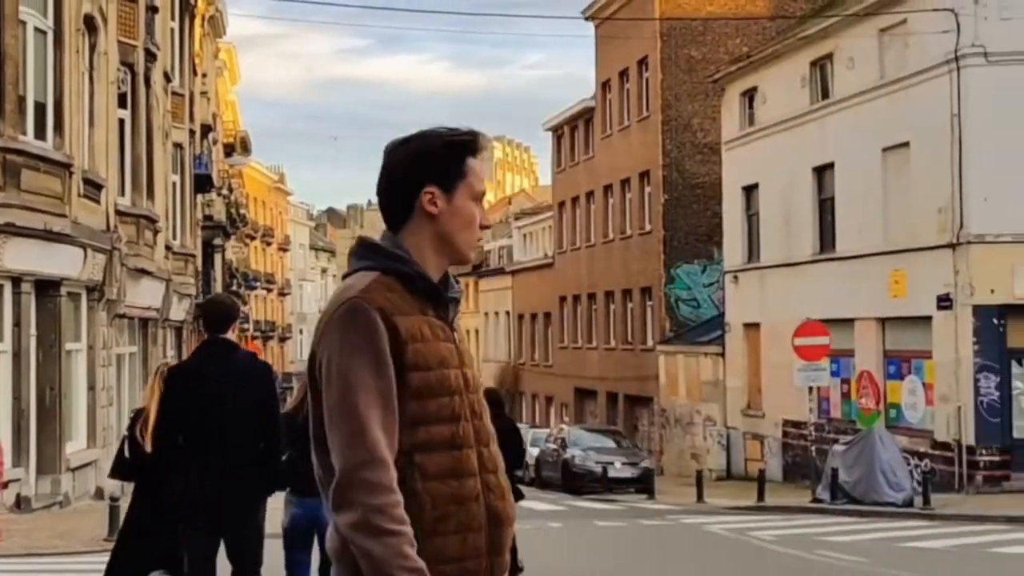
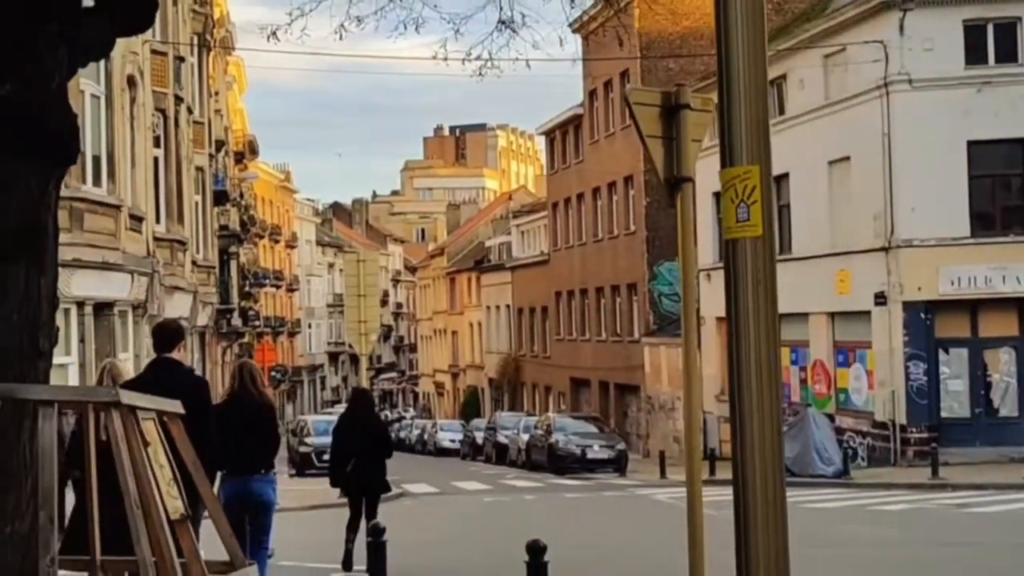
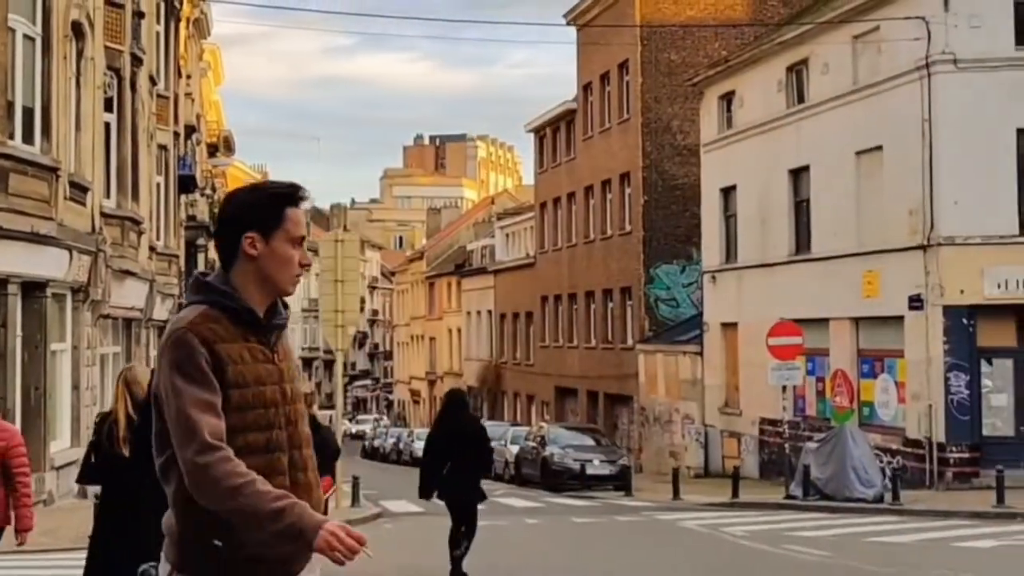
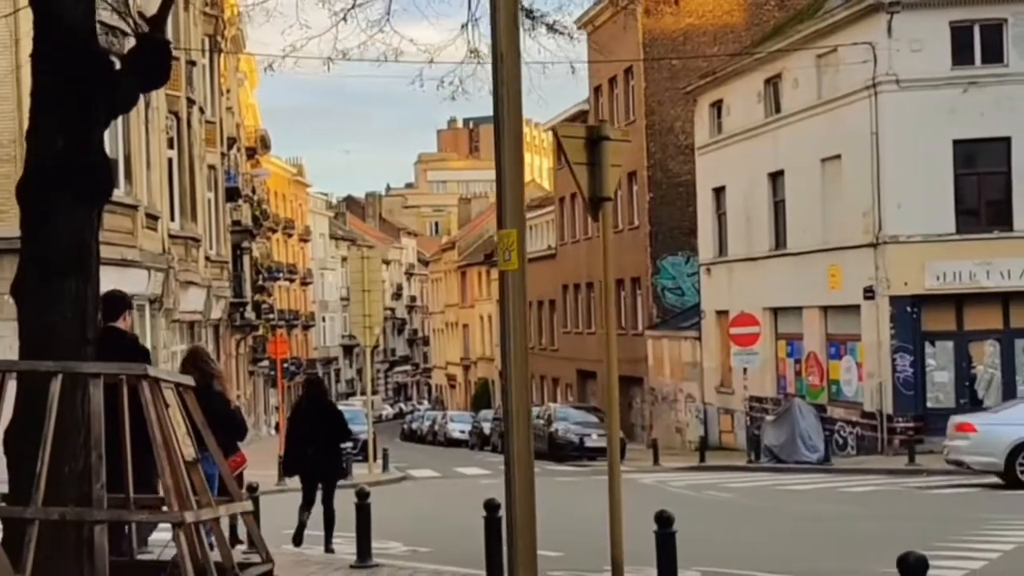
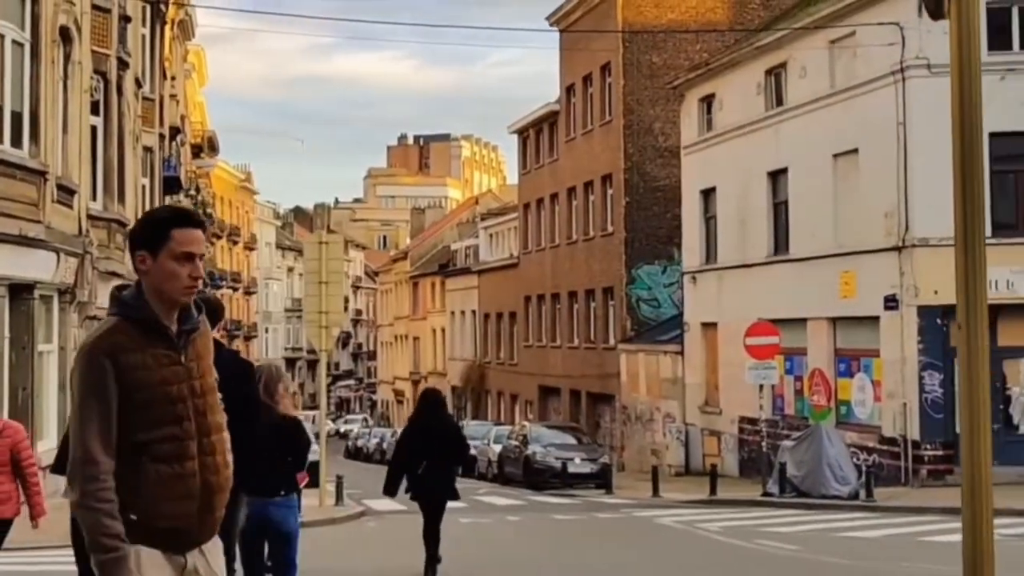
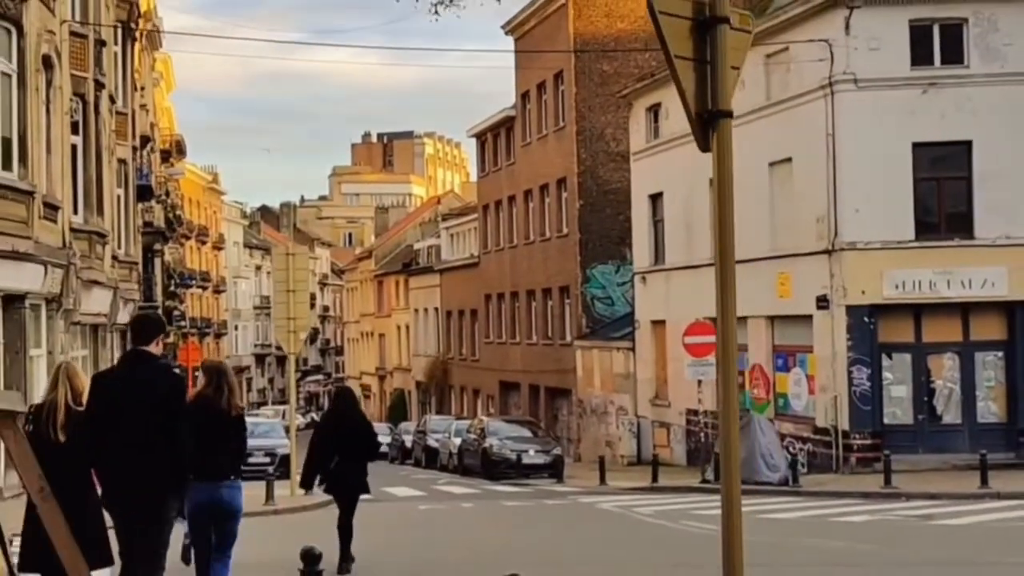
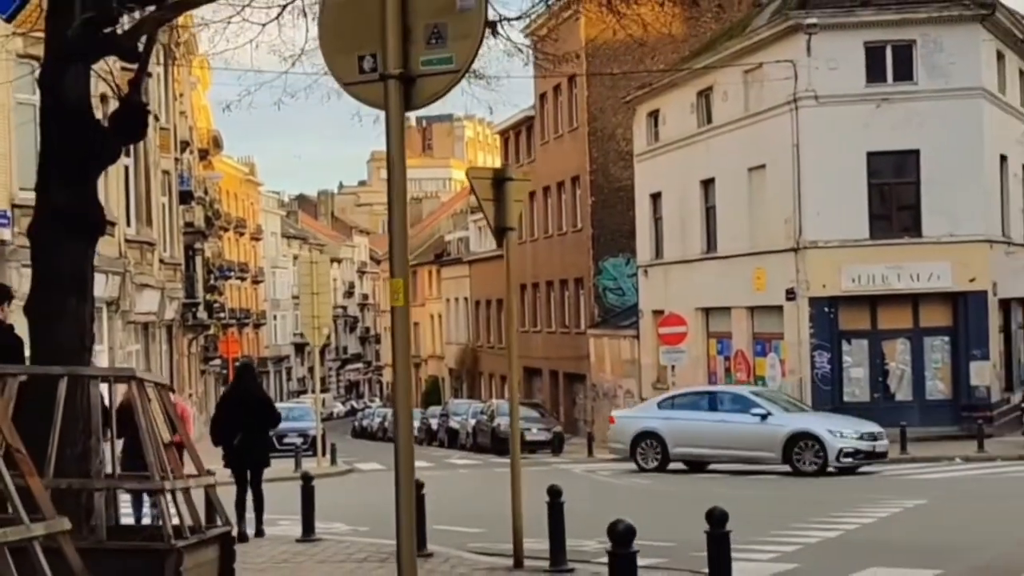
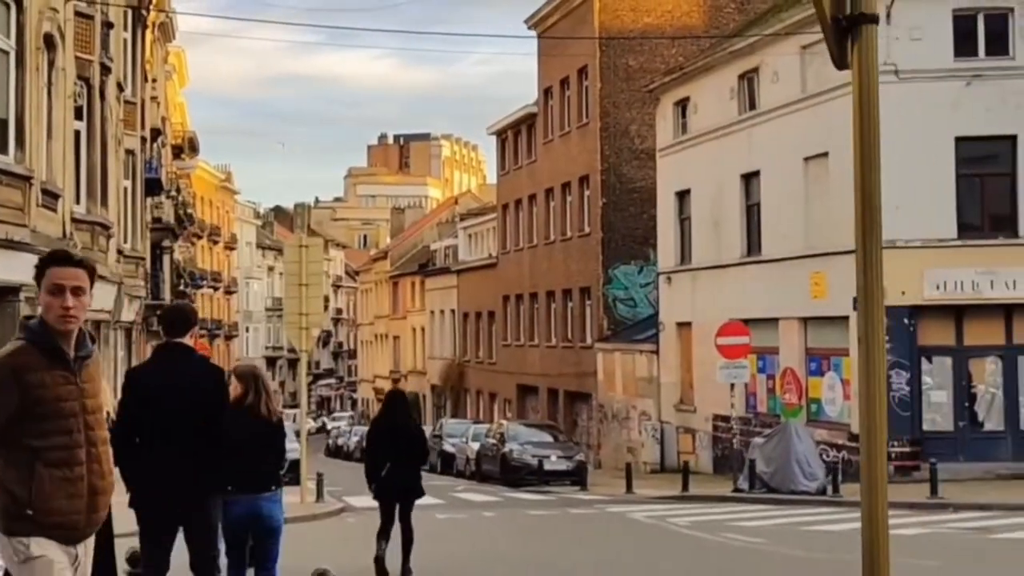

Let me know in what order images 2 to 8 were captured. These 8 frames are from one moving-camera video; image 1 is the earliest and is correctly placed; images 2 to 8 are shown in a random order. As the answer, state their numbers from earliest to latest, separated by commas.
3, 5, 8, 6, 2, 4, 7
